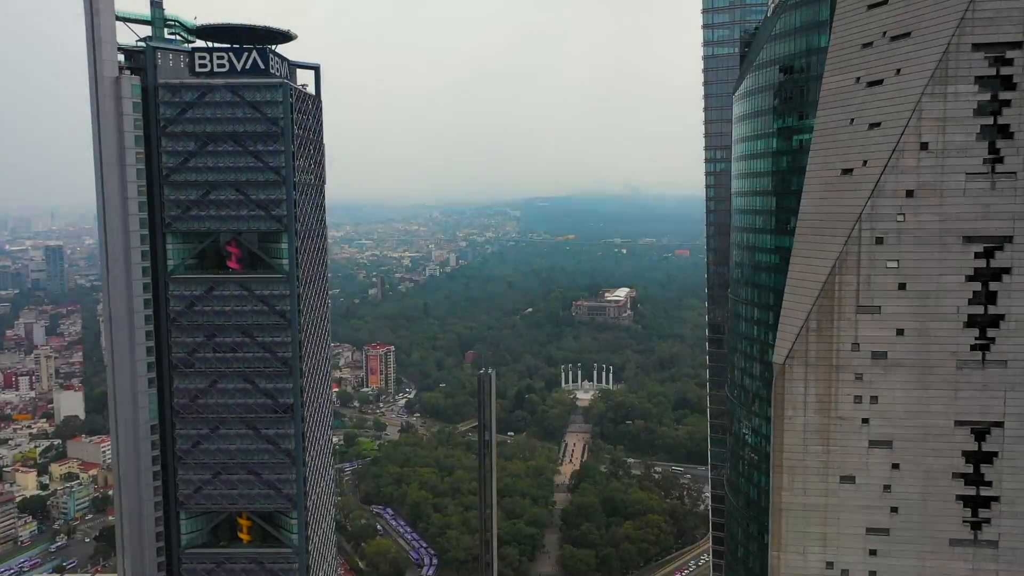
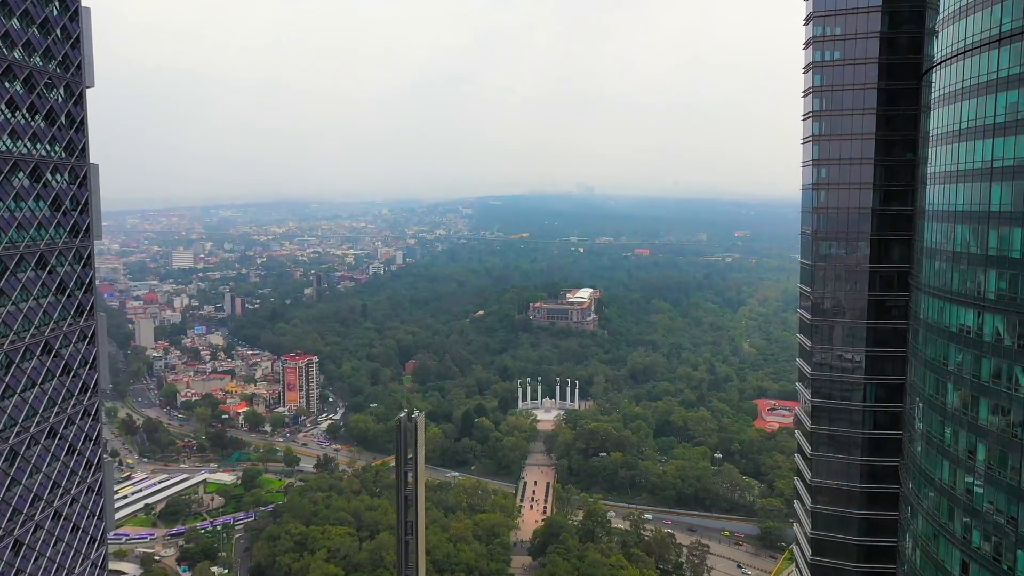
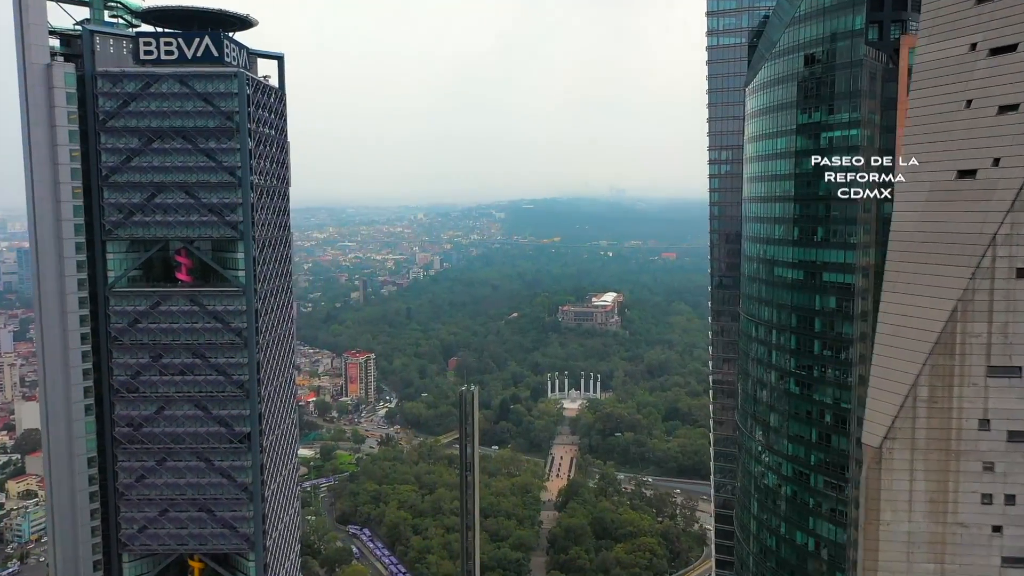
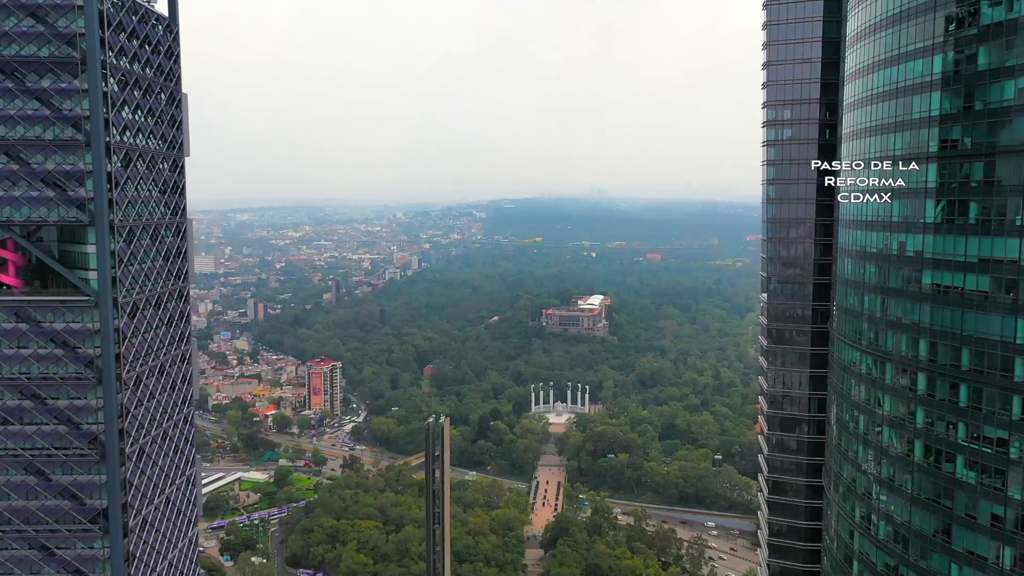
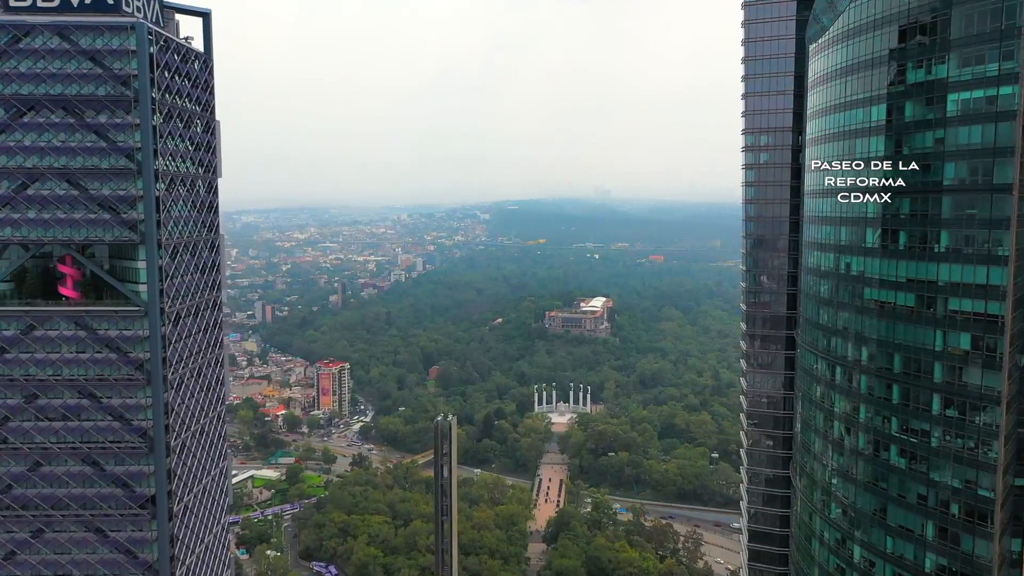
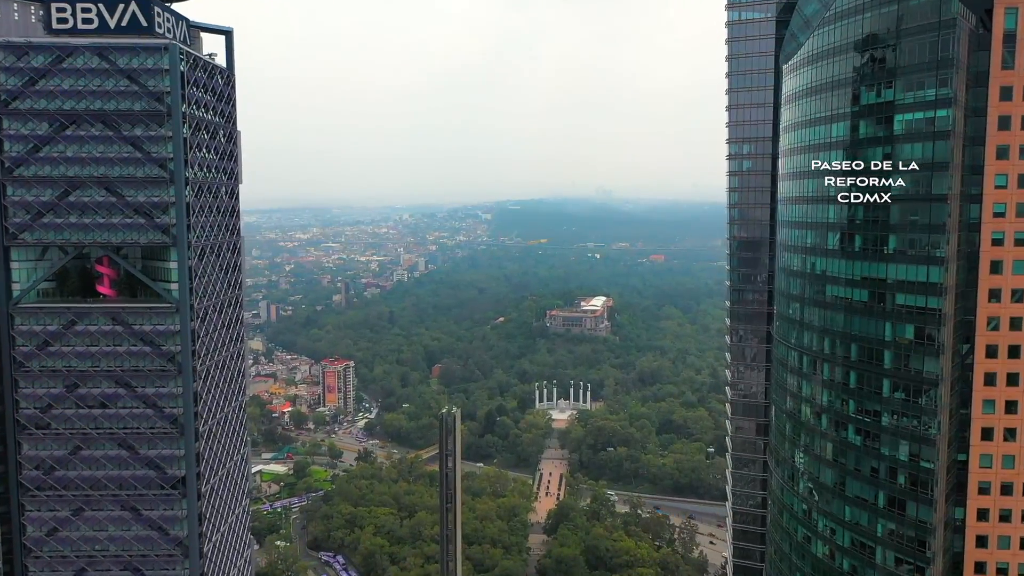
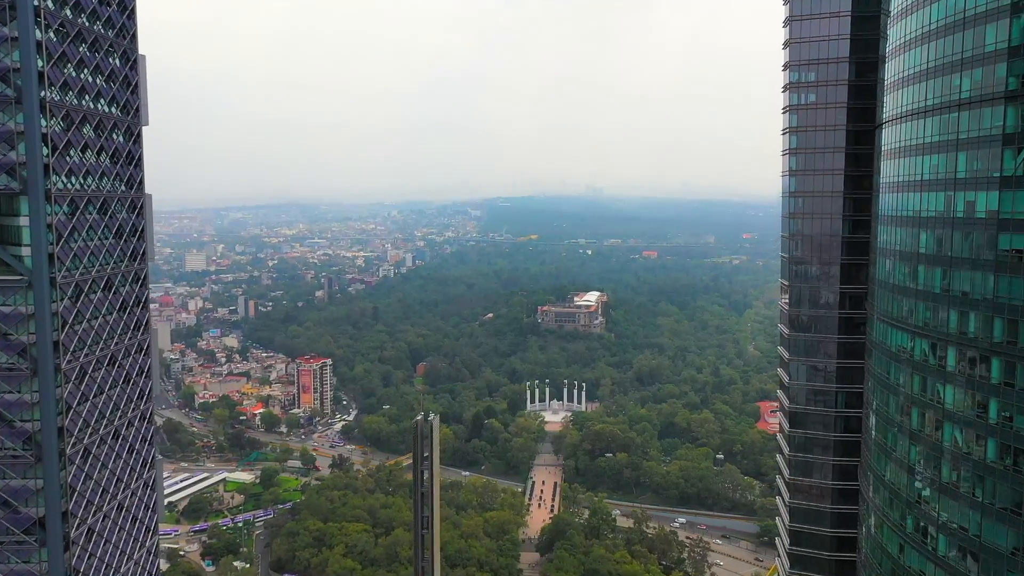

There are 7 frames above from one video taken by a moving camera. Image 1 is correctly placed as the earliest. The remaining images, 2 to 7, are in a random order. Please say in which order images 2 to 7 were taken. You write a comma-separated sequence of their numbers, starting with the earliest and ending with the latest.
3, 6, 5, 4, 7, 2
